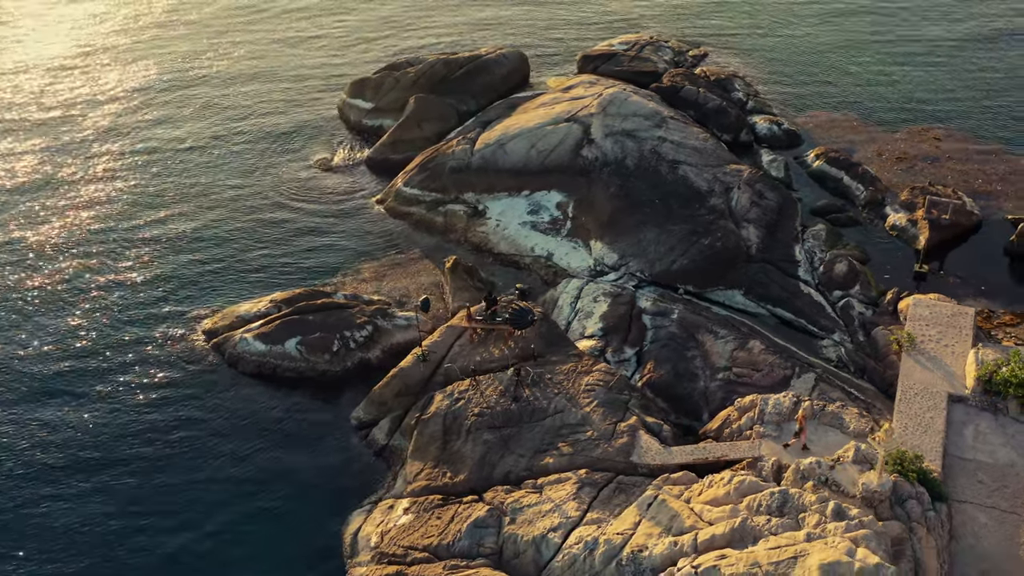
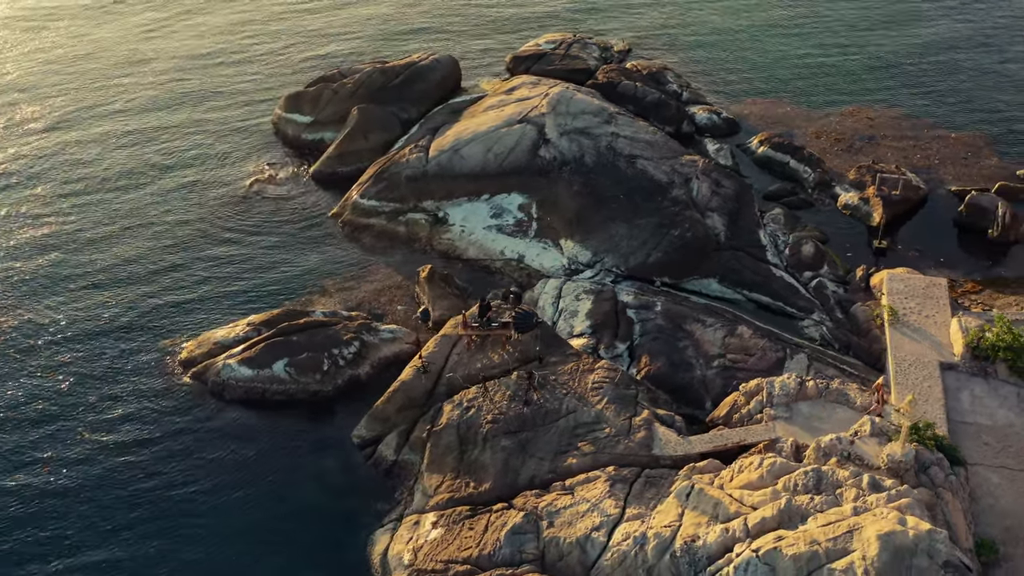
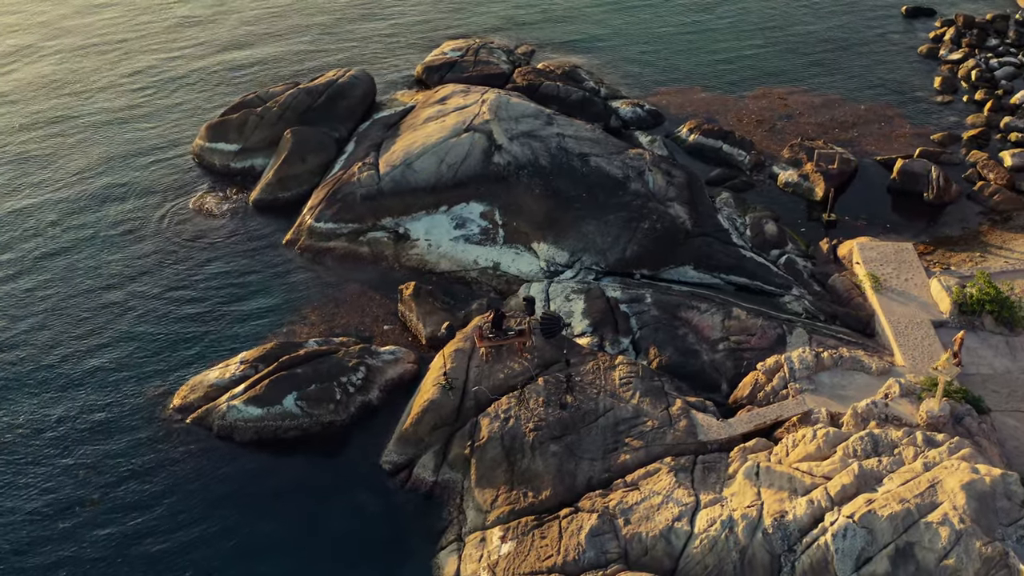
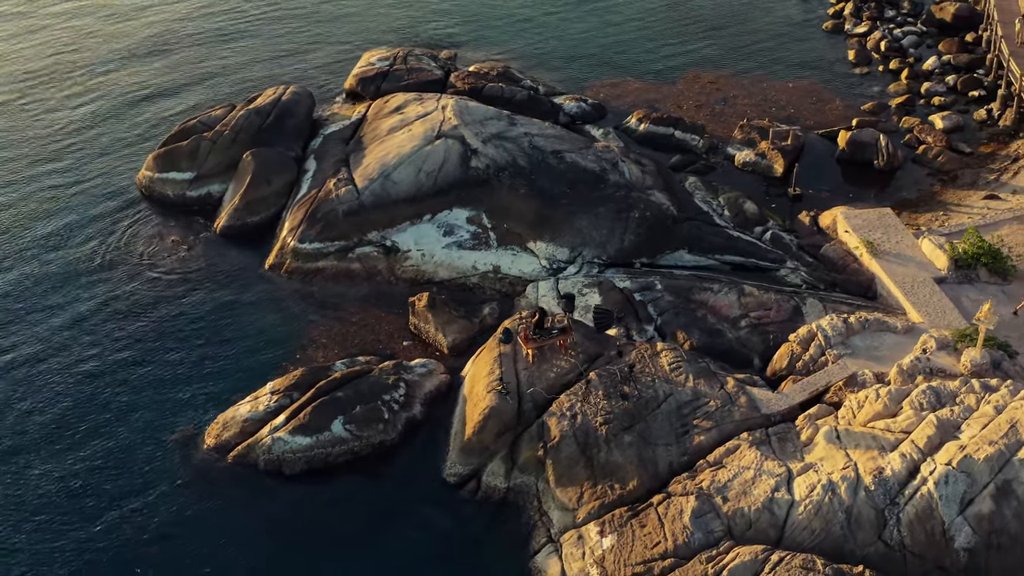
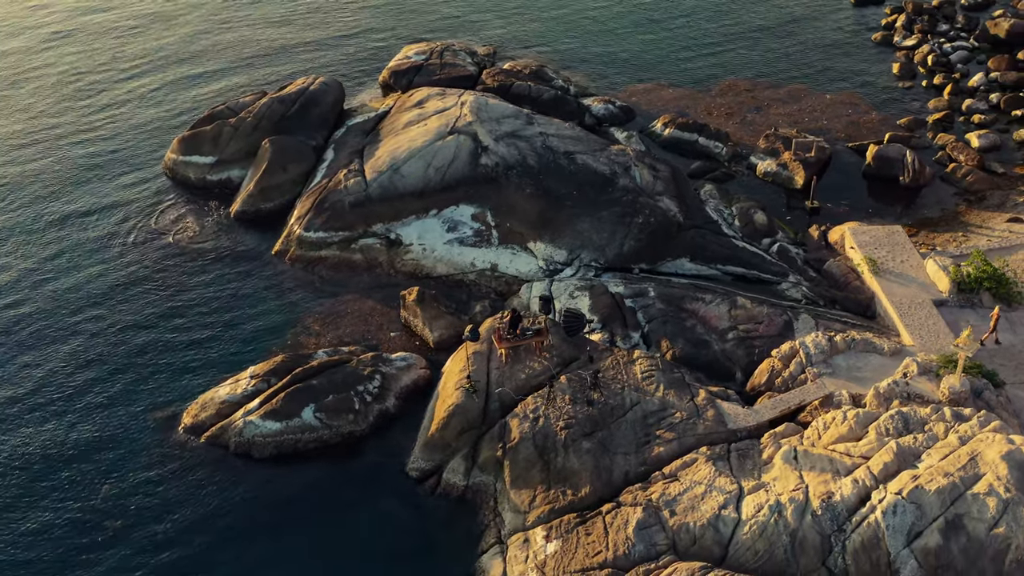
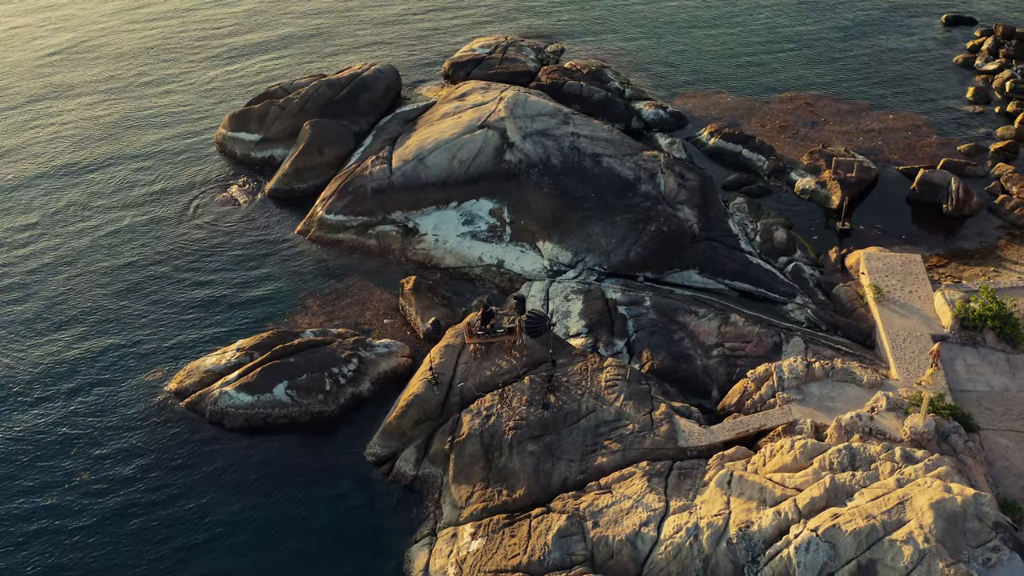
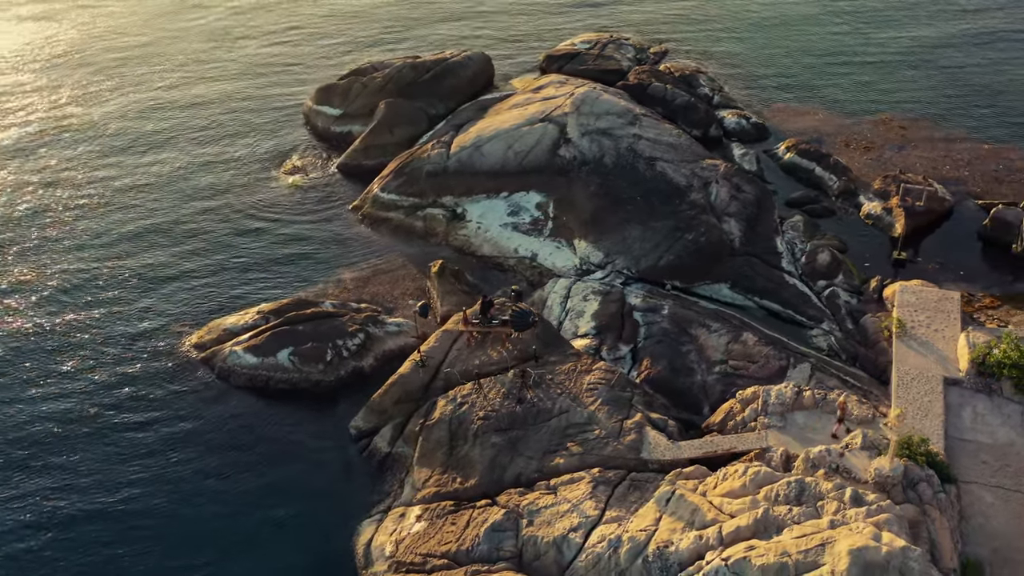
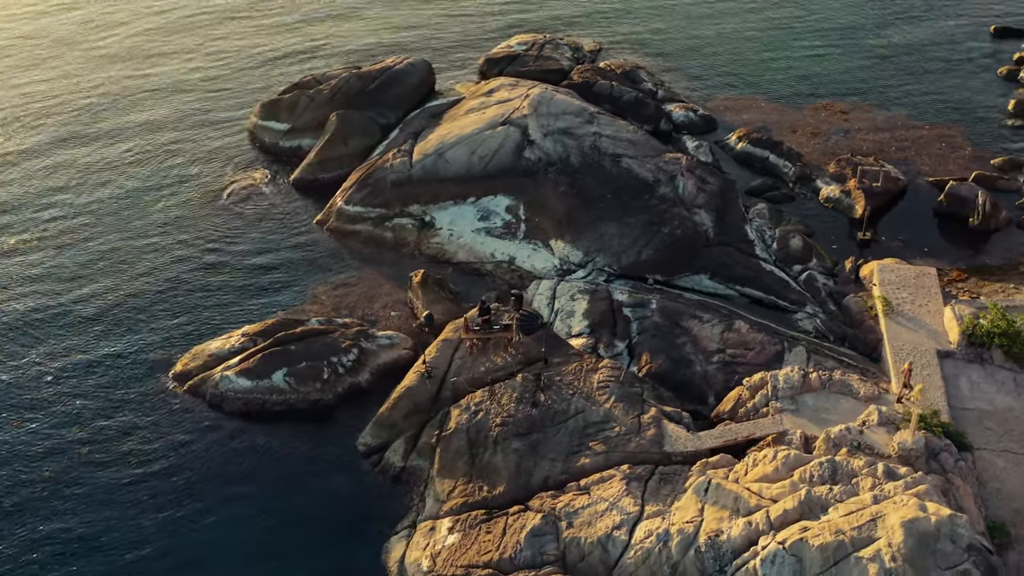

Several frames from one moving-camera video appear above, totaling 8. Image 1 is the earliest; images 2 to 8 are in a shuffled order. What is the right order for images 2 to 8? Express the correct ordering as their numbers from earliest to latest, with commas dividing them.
7, 2, 8, 6, 3, 5, 4
